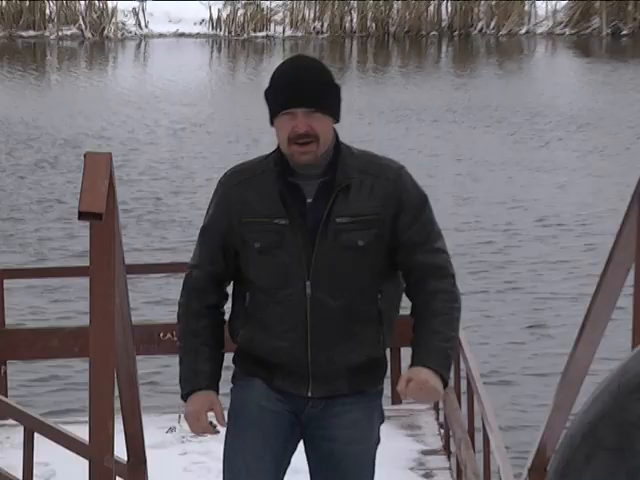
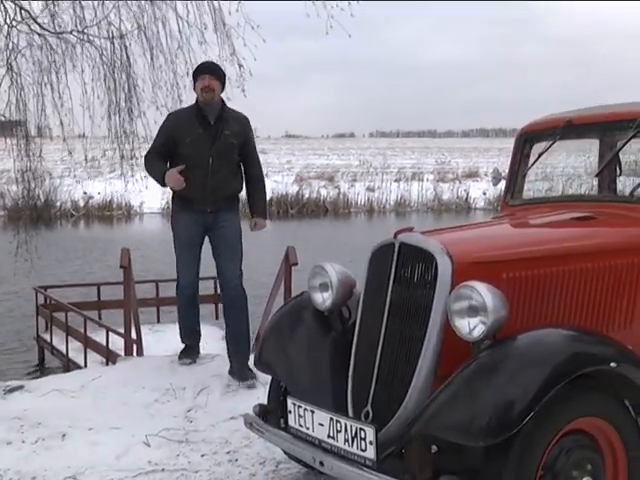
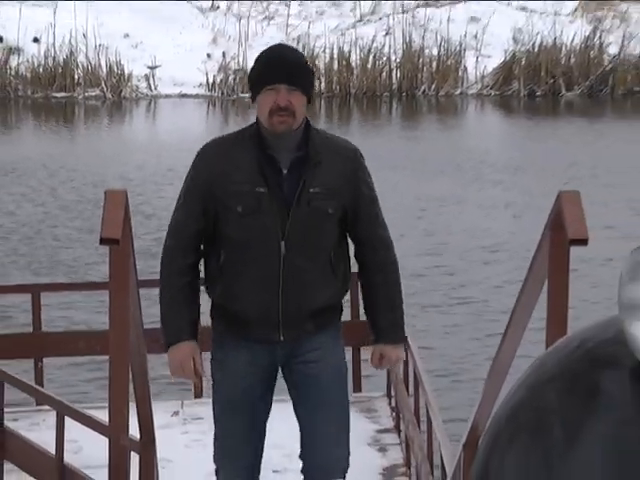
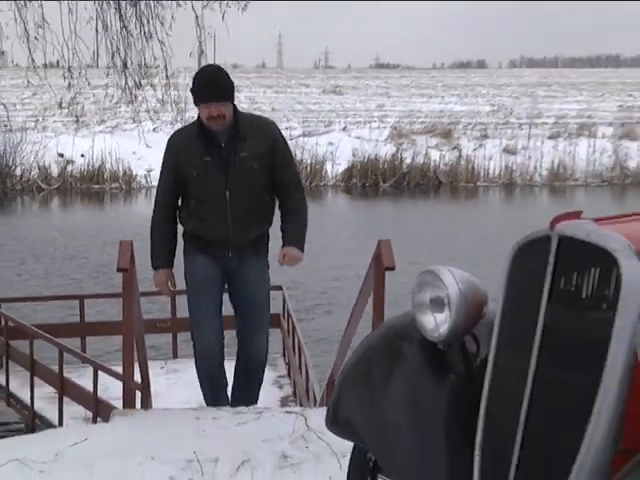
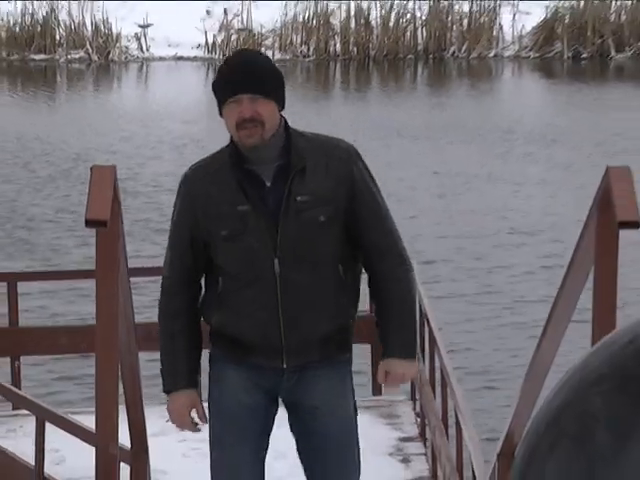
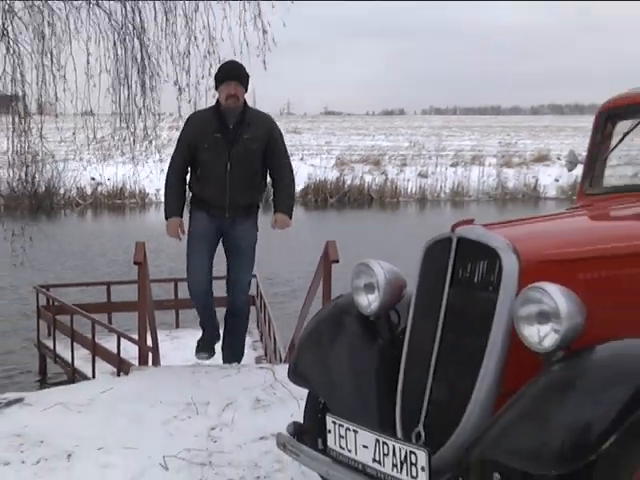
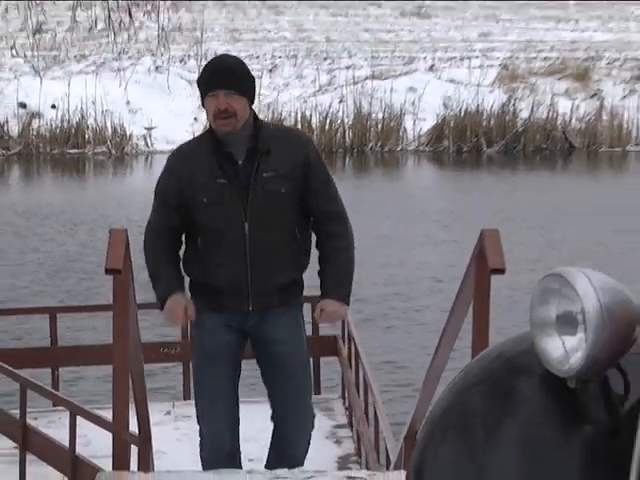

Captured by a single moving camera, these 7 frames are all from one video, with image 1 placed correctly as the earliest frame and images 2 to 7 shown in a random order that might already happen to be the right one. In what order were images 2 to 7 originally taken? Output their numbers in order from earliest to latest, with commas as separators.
5, 3, 7, 4, 6, 2
